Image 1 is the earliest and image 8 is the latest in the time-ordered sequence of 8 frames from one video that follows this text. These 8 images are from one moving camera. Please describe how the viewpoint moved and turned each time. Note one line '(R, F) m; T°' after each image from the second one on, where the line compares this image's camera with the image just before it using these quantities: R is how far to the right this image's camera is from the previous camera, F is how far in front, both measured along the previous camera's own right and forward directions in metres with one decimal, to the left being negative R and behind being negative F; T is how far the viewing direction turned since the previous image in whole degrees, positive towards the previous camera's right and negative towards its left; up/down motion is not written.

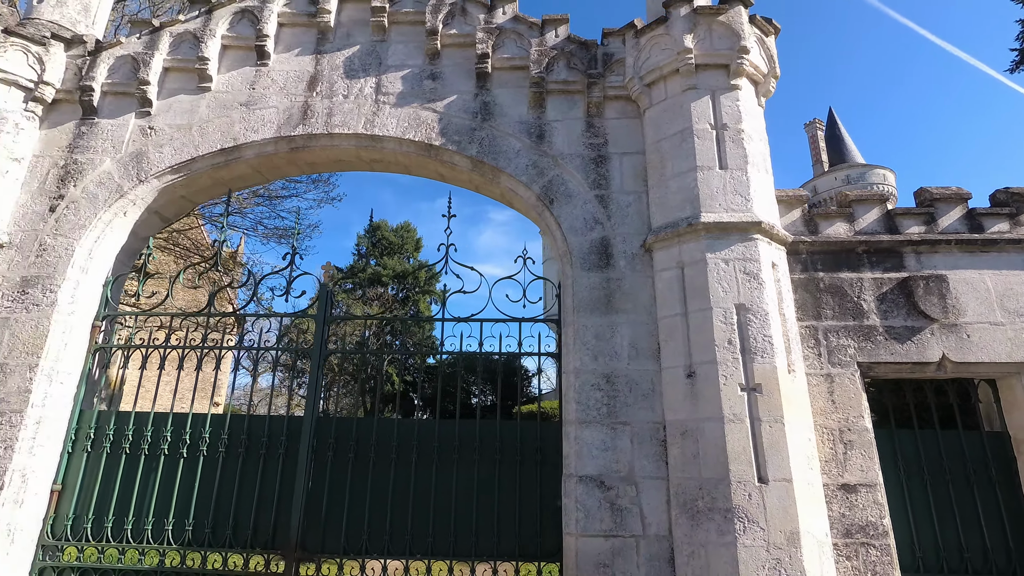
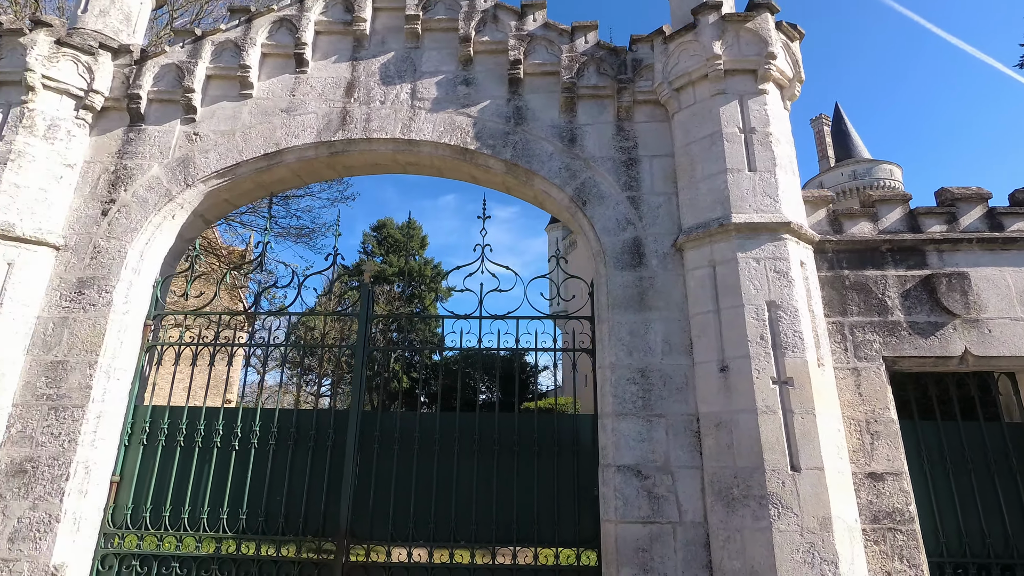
(-0.3, -0.2) m; 0°
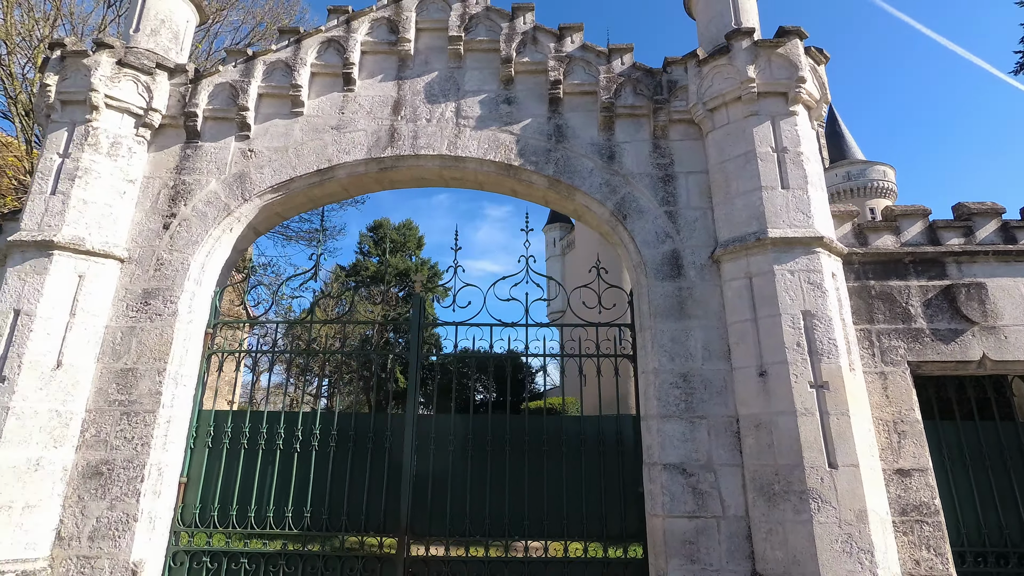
(-0.4, -0.3) m; +1°
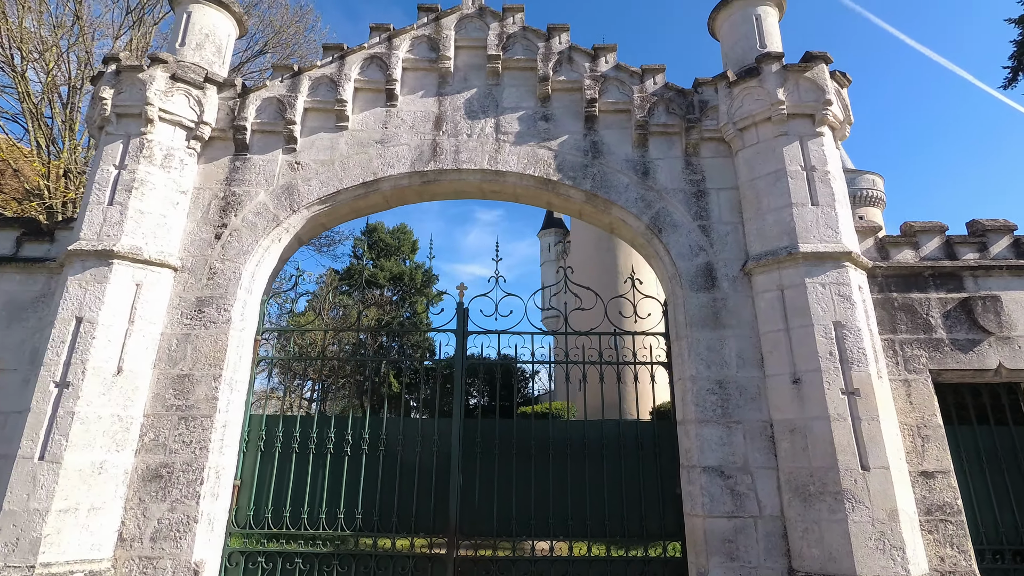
(-0.5, -0.2) m; +1°
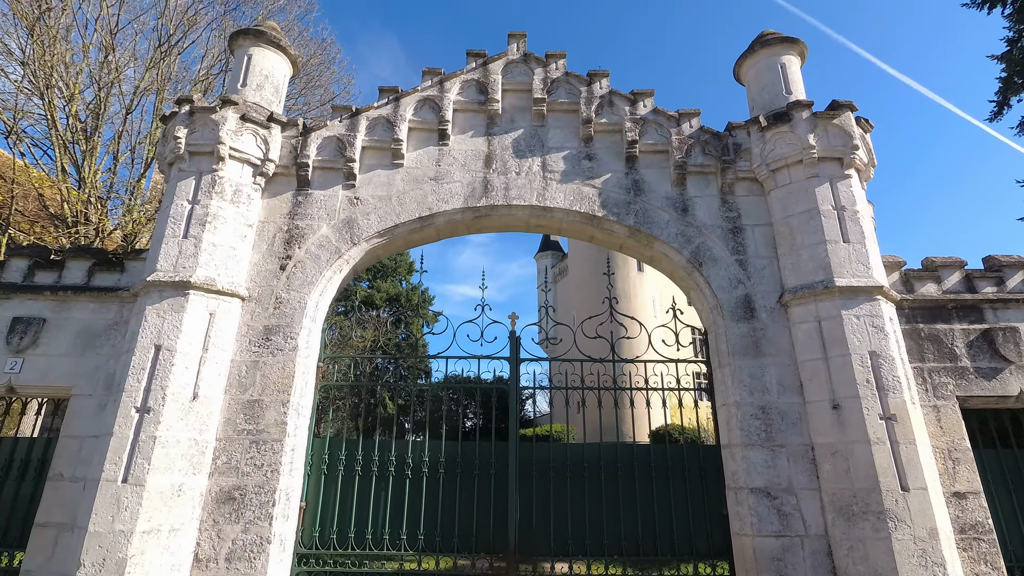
(-0.6, -0.3) m; +1°
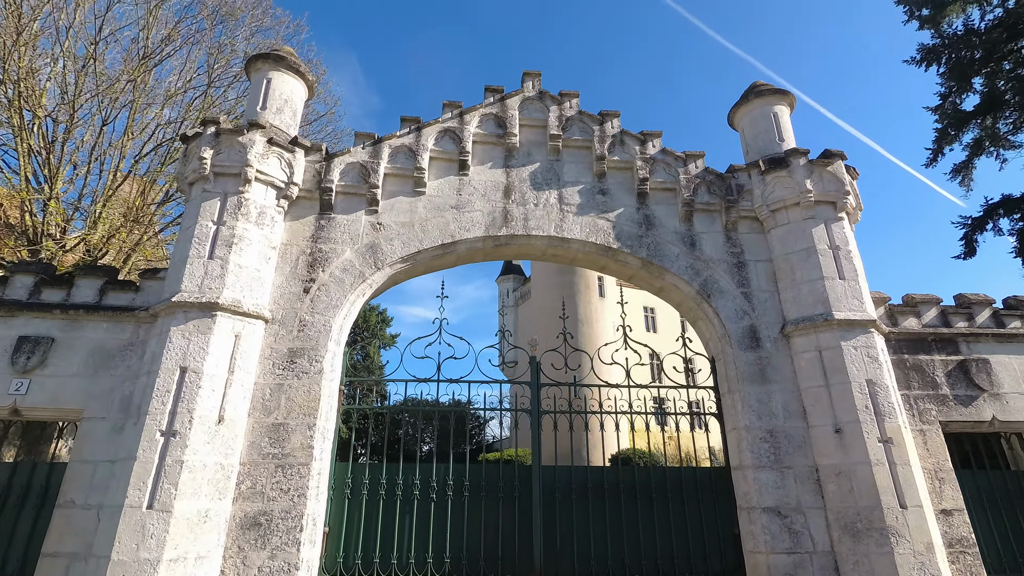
(-0.7, -0.2) m; +5°
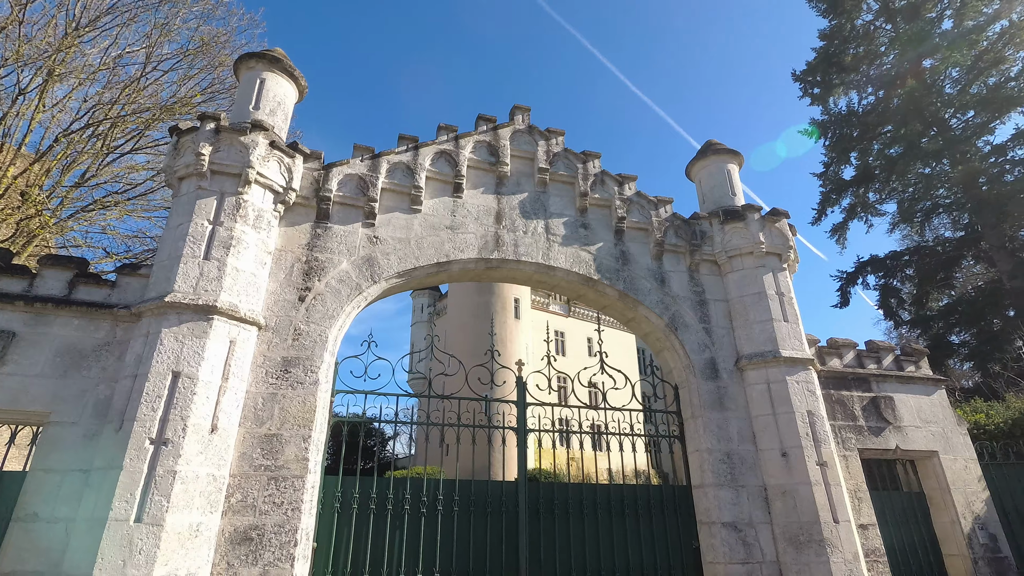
(-0.9, -0.2) m; +10°
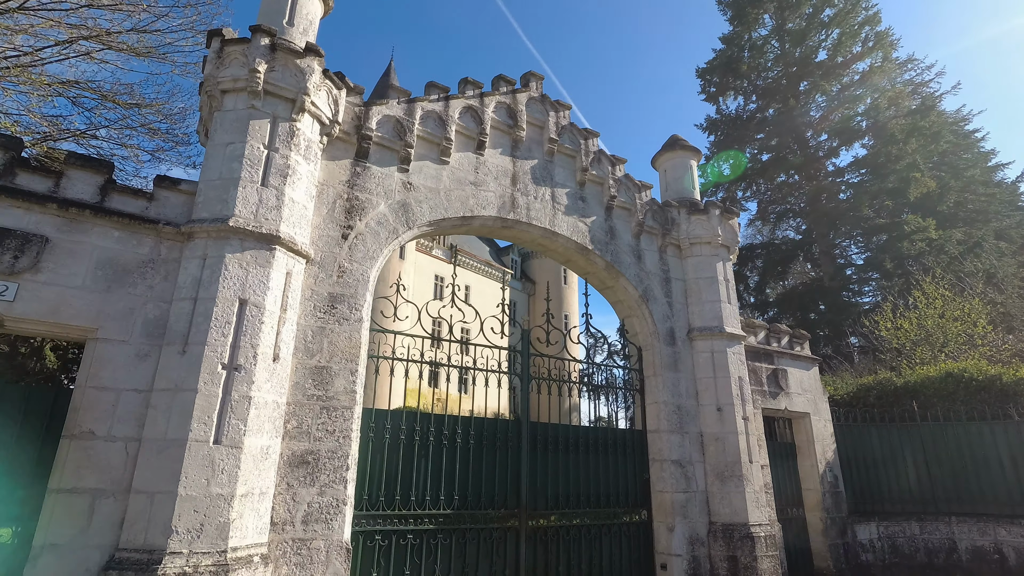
(-1.7, -0.3) m; +15°
